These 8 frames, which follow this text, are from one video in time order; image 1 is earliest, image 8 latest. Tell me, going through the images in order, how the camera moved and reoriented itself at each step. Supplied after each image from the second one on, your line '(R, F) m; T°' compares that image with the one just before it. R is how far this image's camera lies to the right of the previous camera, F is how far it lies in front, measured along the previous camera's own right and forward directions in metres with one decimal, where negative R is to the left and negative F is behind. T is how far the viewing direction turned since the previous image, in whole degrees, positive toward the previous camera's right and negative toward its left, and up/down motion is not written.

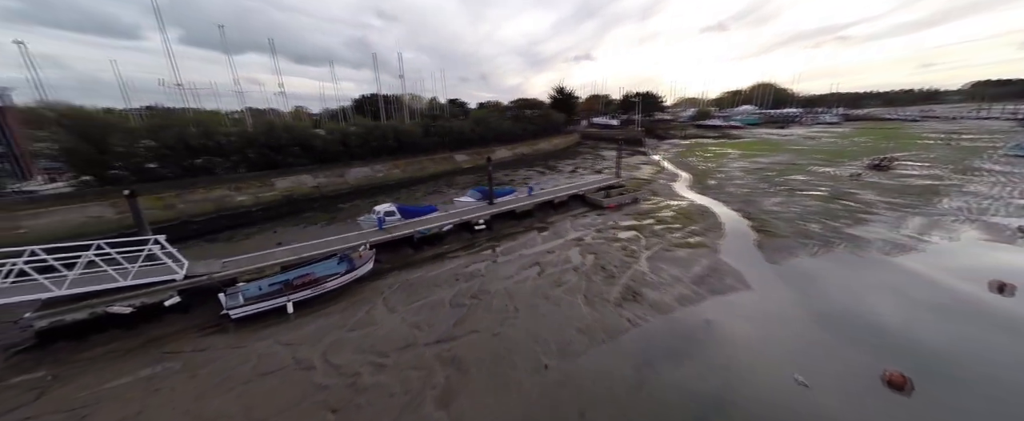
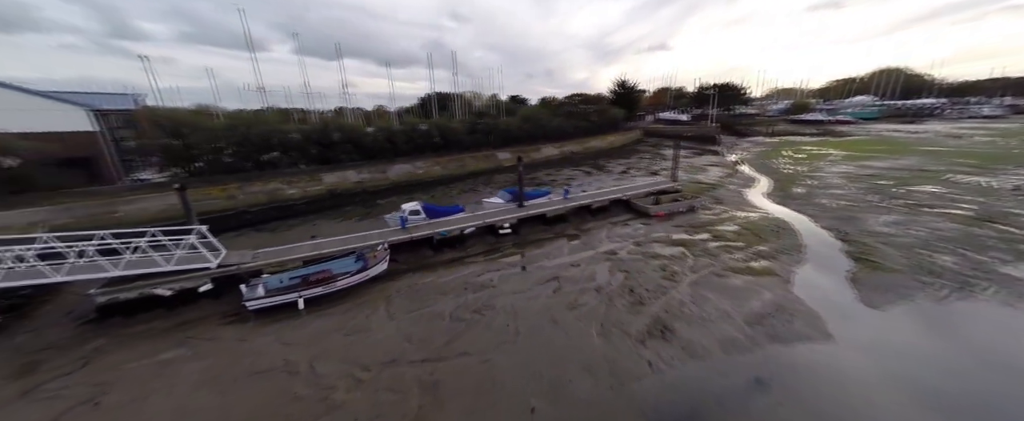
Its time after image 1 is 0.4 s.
(+1.6, +1.3) m; -11°
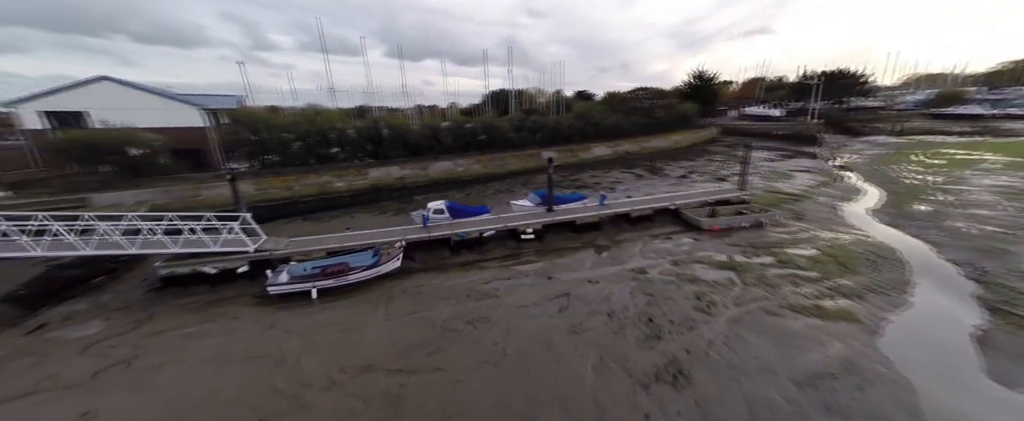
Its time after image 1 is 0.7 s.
(+1.9, +1.0) m; -12°
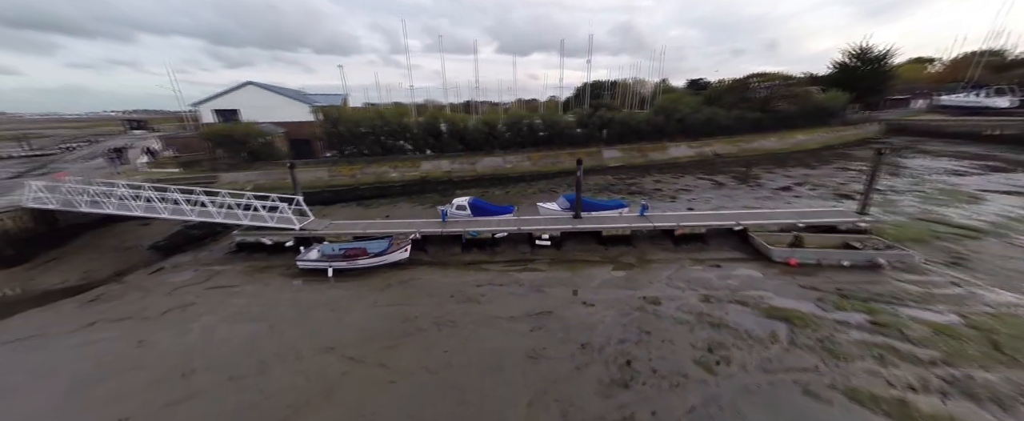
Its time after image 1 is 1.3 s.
(+3.4, +1.2) m; -18°
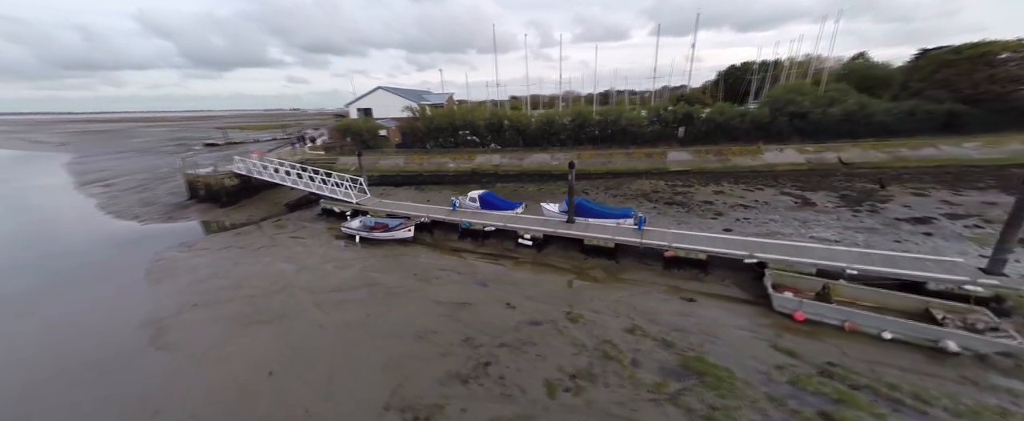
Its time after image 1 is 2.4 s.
(+6.2, +0.5) m; -23°
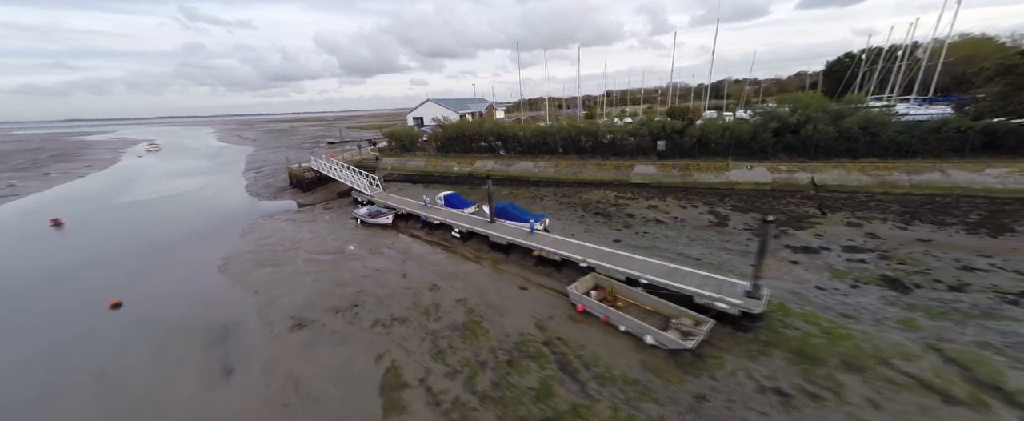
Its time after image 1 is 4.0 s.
(+8.6, -2.6) m; -16°
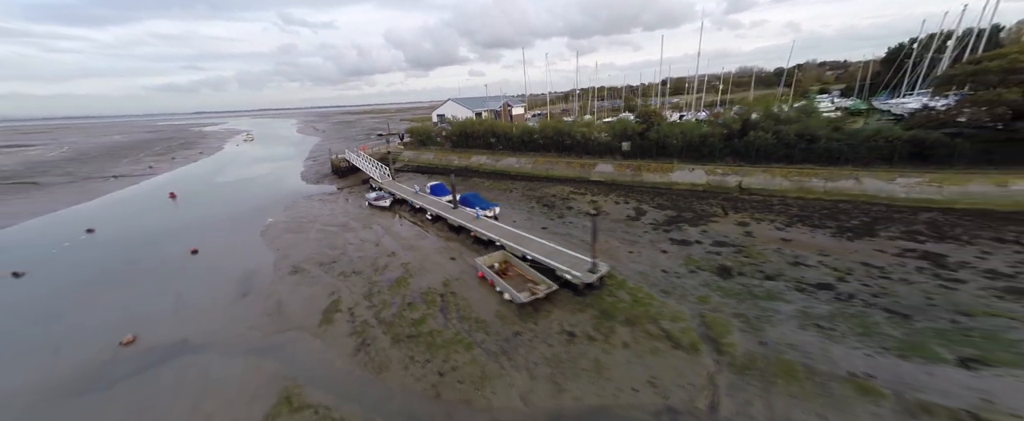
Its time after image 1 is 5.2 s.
(+6.0, -3.3) m; -9°
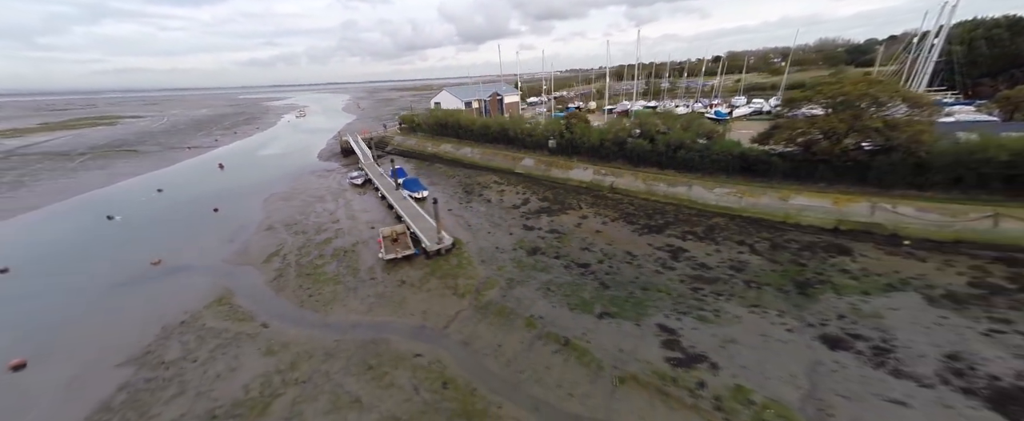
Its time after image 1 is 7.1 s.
(+9.3, -4.3) m; -7°
